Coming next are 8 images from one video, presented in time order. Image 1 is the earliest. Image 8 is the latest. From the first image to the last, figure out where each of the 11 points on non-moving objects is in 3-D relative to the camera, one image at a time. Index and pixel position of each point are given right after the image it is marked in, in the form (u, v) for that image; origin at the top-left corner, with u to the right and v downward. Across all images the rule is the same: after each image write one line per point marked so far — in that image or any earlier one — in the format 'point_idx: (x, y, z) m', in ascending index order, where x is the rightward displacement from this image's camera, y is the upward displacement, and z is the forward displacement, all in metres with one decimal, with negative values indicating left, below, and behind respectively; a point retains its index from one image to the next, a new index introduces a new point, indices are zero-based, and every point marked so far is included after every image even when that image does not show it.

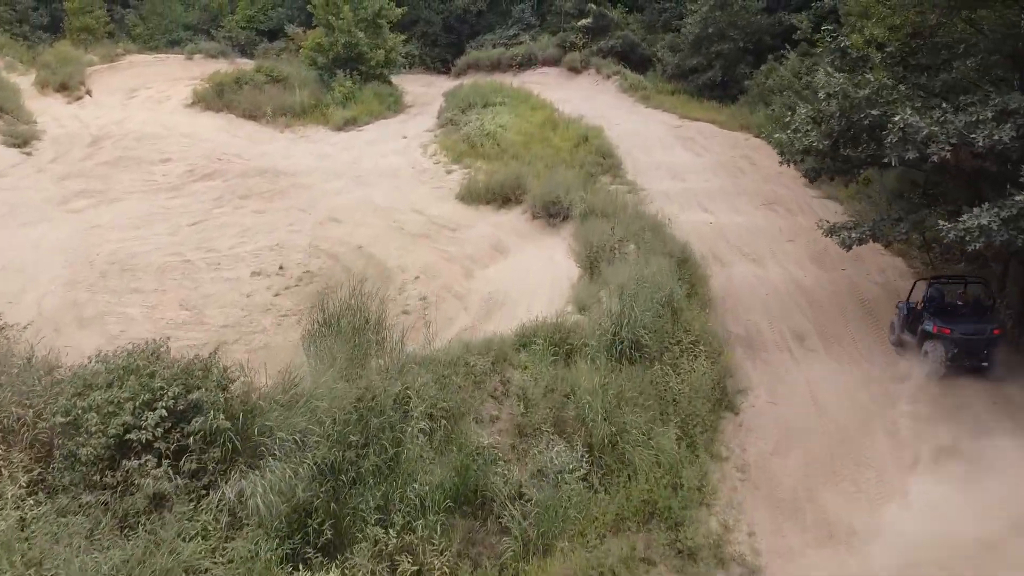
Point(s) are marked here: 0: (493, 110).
0: (-0.4, +3.7, +16.3) m
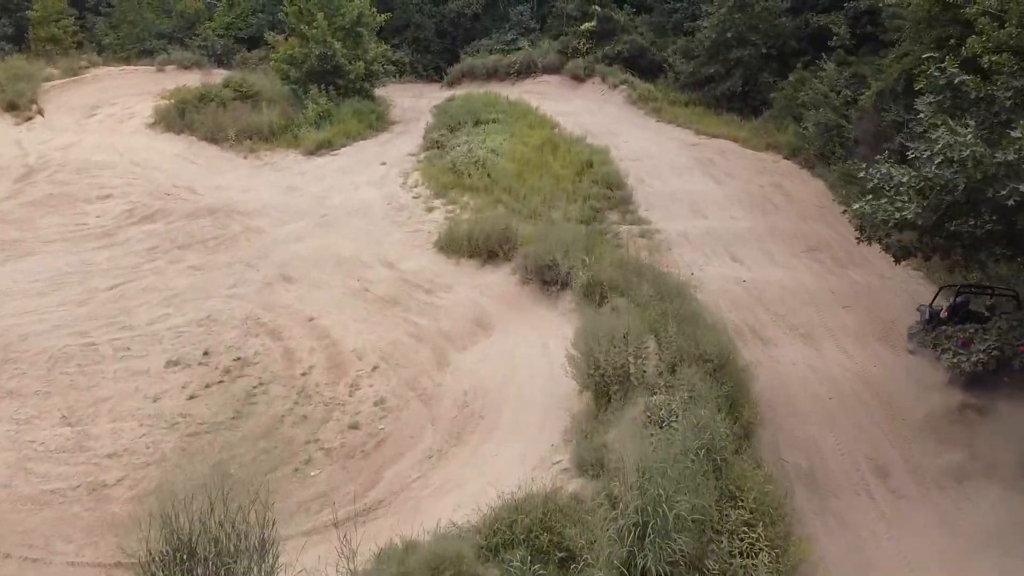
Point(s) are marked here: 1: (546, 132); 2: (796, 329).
0: (-0.5, +2.9, +14.4) m
1: (+0.6, +3.0, +14.6) m
2: (+2.8, -0.4, +7.5) m
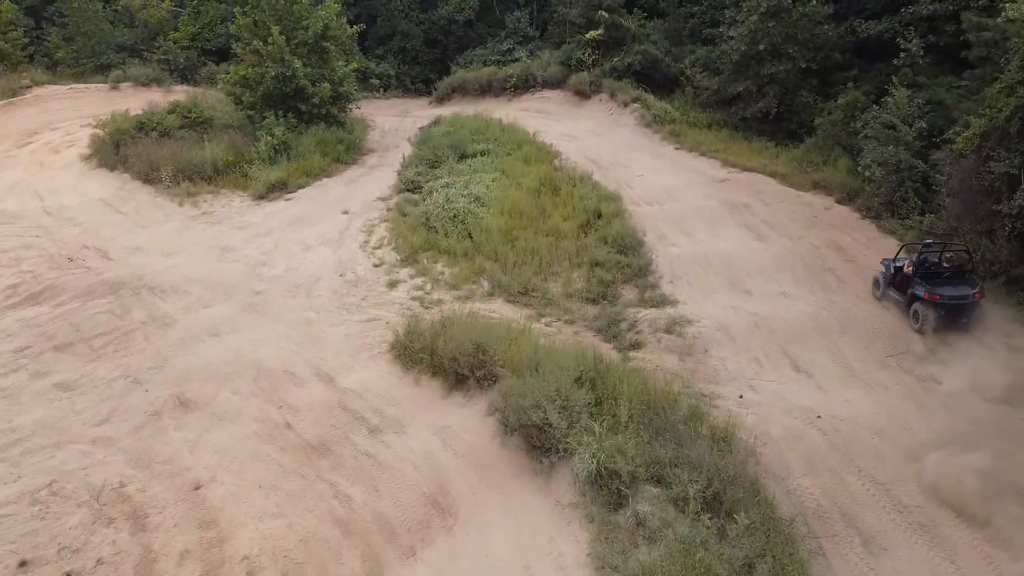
0: (-0.6, +1.8, +12.0) m
1: (+0.5, +1.9, +12.1) m
2: (+2.6, -1.5, +5.0) m
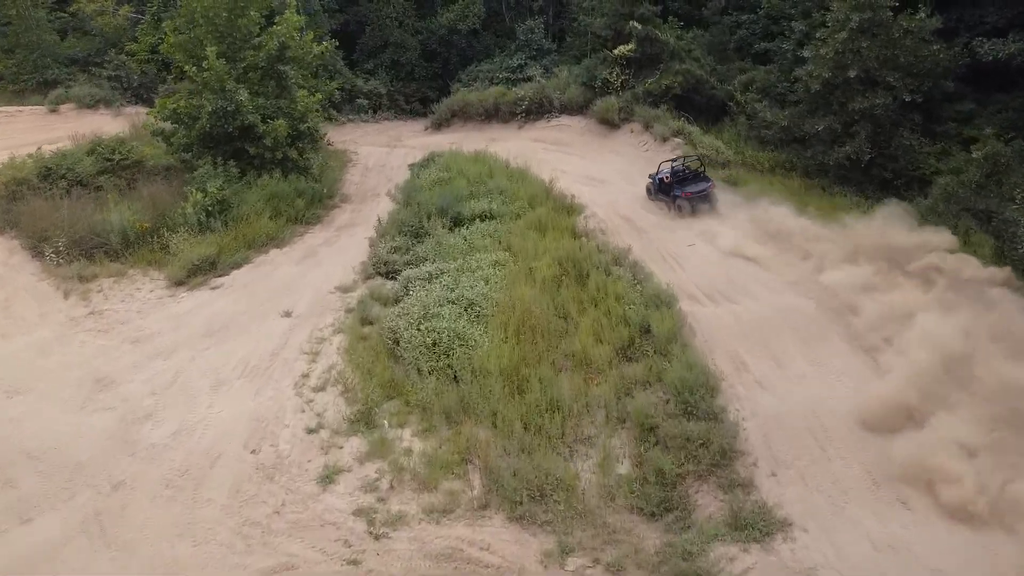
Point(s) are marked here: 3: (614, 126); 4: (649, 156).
0: (-0.5, +0.5, +8.8) m
1: (+0.6, +0.5, +8.9) m
2: (+2.6, -2.9, +1.7) m
3: (+2.0, +3.1, +14.5) m
4: (+2.4, +2.3, +13.3) m
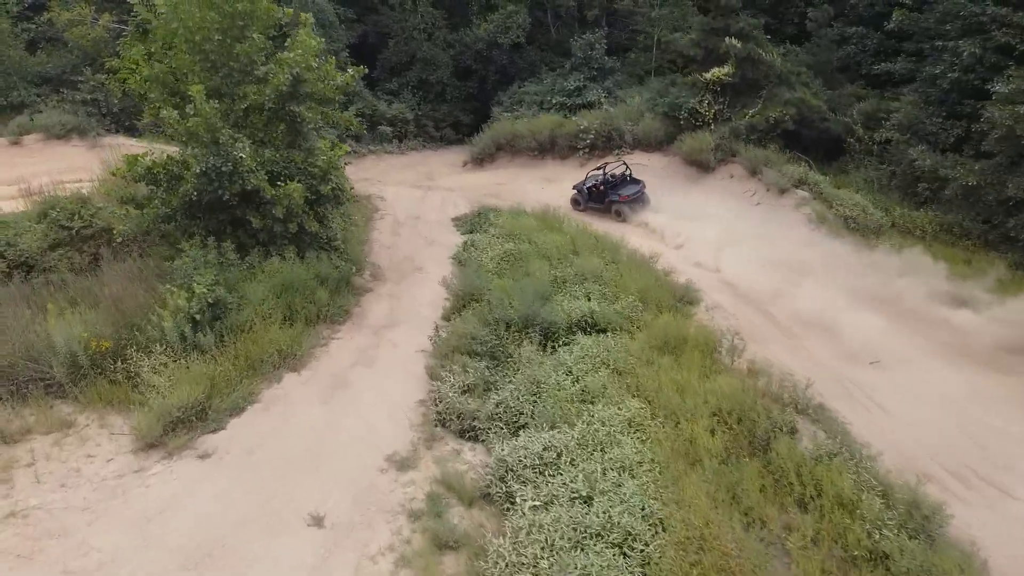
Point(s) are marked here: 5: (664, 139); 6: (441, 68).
0: (+0.5, -0.8, +5.9) m
1: (+1.7, -0.8, +6.0) m
2: (+3.6, -4.2, -1.1) m
3: (+3.0, +1.8, +11.6) m
4: (+3.4, +1.0, +10.4) m
5: (+2.5, +2.4, +12.5) m
6: (-1.5, +4.6, +15.8) m
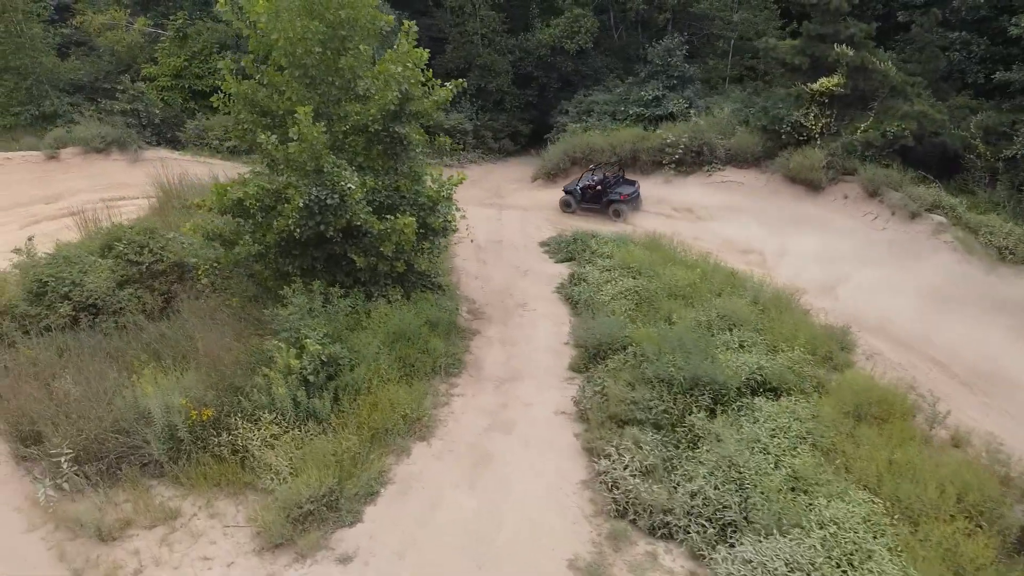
0: (+1.8, -1.2, +4.9) m
1: (+2.9, -1.2, +5.1) m
2: (+4.9, -4.6, -2.1) m
3: (+4.3, +1.4, +10.6) m
4: (+4.7, +0.6, +9.4) m
5: (+3.8, +2.0, +11.5) m
6: (-0.2, +4.2, +14.8) m
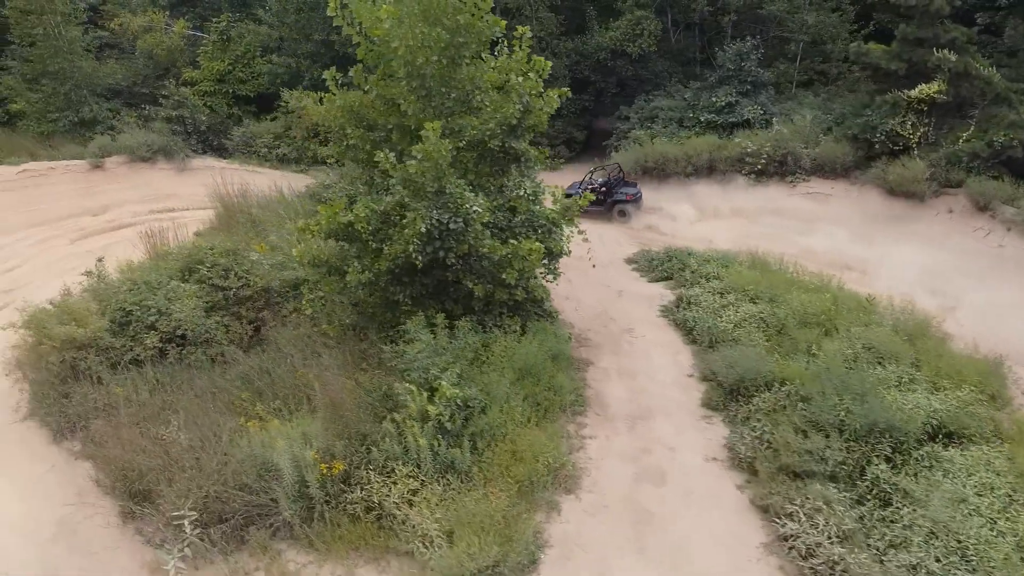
0: (+2.9, -1.5, +4.3) m
1: (+4.0, -1.5, +4.5) m
2: (+6.0, -4.9, -2.7) m
3: (+5.4, +1.1, +10.0) m
4: (+5.8, +0.4, +8.9) m
5: (+4.9, +1.8, +10.9) m
6: (+0.9, +3.9, +14.3) m
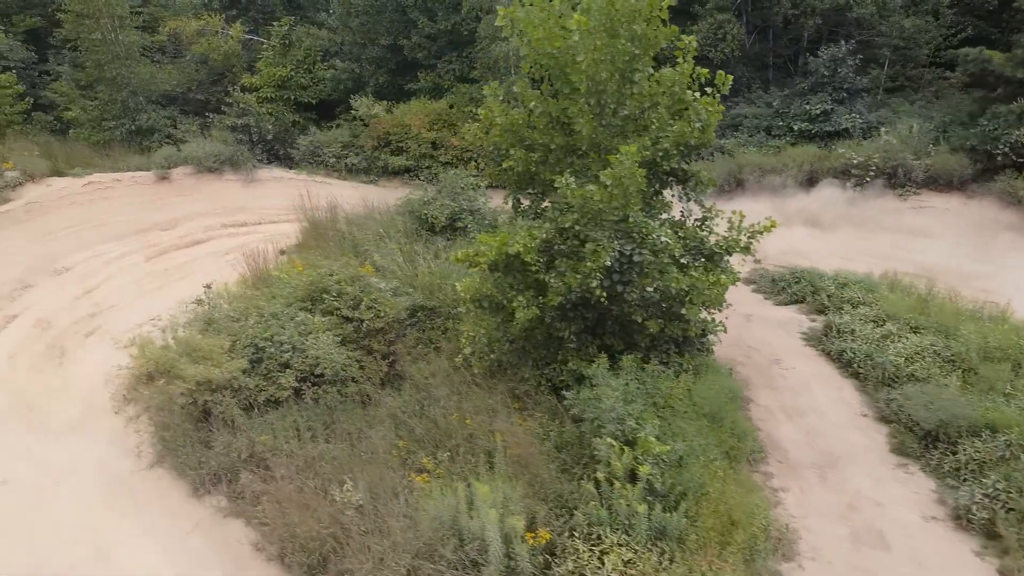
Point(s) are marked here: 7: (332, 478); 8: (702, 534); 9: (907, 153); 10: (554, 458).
0: (+4.2, -1.8, +3.8) m
1: (+5.4, -1.7, +3.9) m
2: (+7.4, -5.2, -3.2) m
3: (+6.7, +0.9, +9.5) m
4: (+7.2, +0.1, +8.3) m
5: (+6.2, +1.5, +10.4) m
6: (+2.2, +3.6, +13.7) m
7: (-1.2, -1.2, +5.0) m
8: (+1.2, -1.5, +4.7) m
9: (+5.6, +1.9, +10.8) m
10: (+0.3, -1.1, +5.1) m
